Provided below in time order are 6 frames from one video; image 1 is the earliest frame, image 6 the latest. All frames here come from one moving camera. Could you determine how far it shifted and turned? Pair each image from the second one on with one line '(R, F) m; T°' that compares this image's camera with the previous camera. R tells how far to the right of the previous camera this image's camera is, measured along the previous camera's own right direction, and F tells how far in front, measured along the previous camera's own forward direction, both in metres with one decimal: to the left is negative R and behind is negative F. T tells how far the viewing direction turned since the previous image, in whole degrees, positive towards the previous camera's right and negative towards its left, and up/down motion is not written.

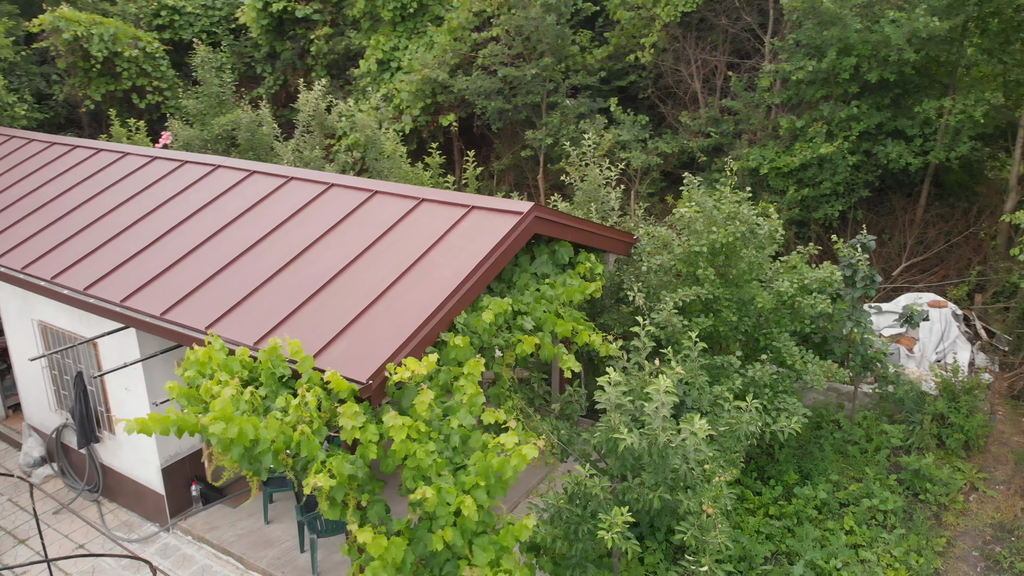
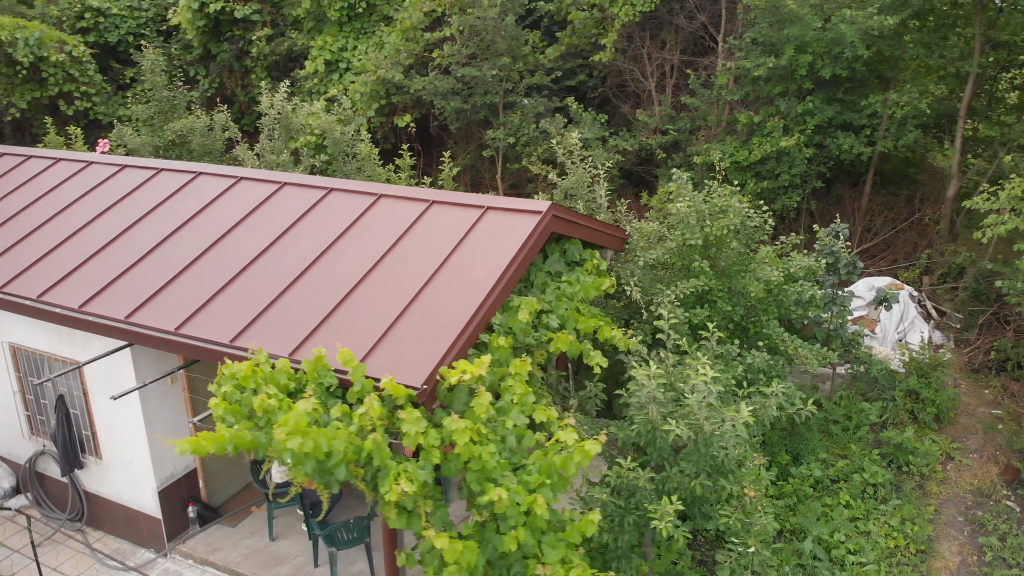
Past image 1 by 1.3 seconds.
(-0.7, 0.0) m; +6°
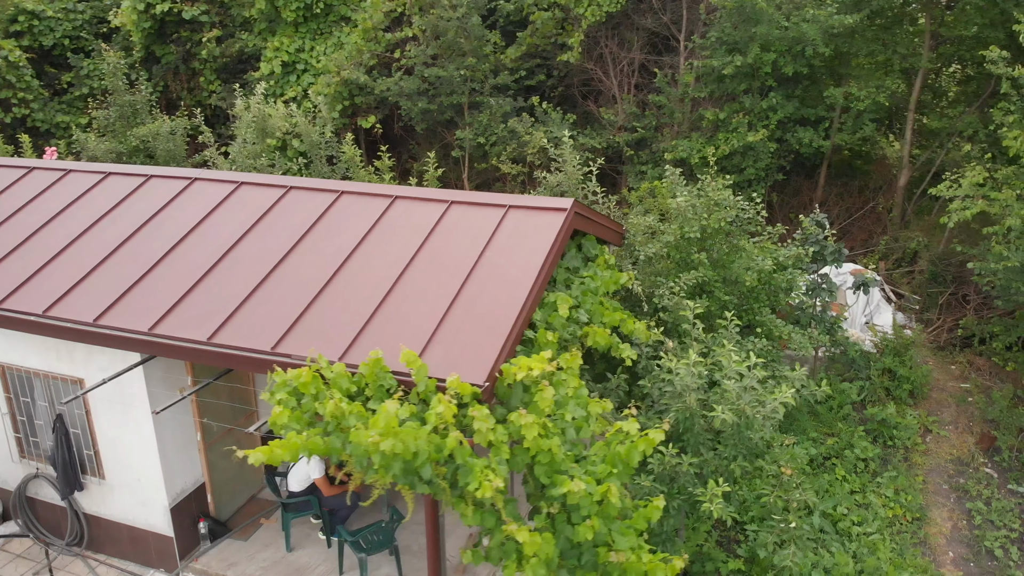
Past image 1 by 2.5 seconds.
(-0.7, 0.0) m; +5°
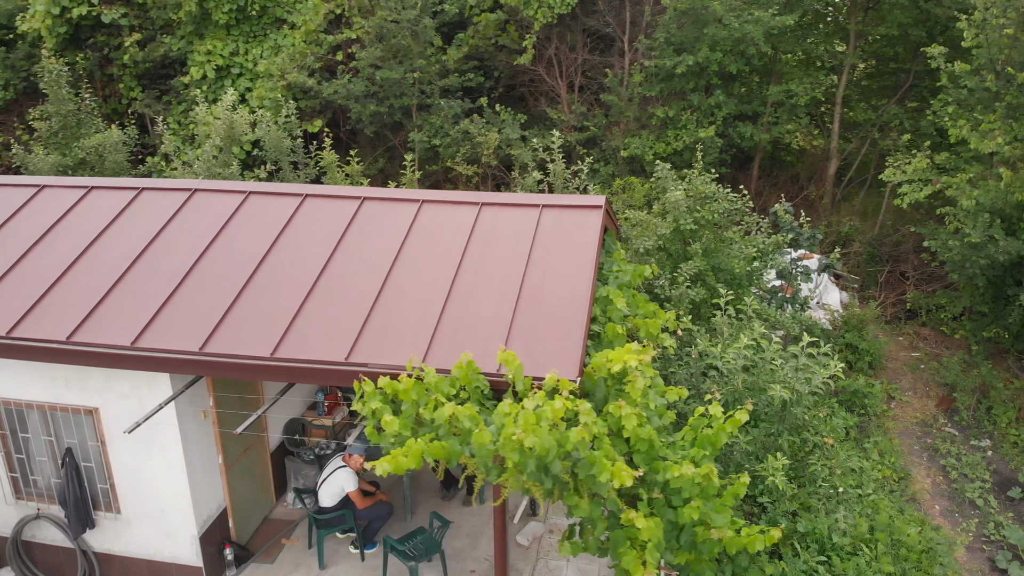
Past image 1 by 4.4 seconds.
(-1.0, 0.0) m; +8°
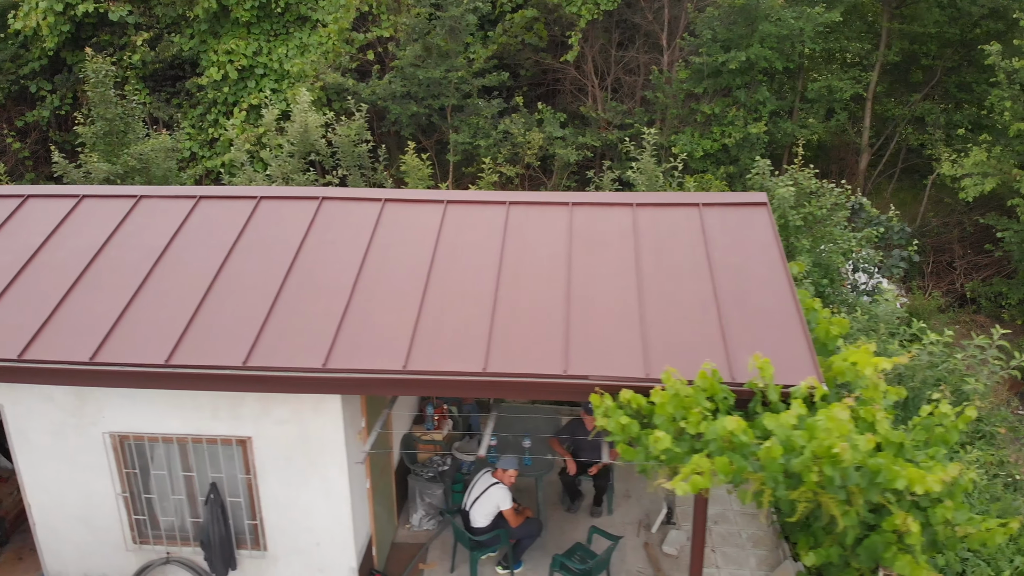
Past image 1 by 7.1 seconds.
(-1.6, +0.2) m; +4°
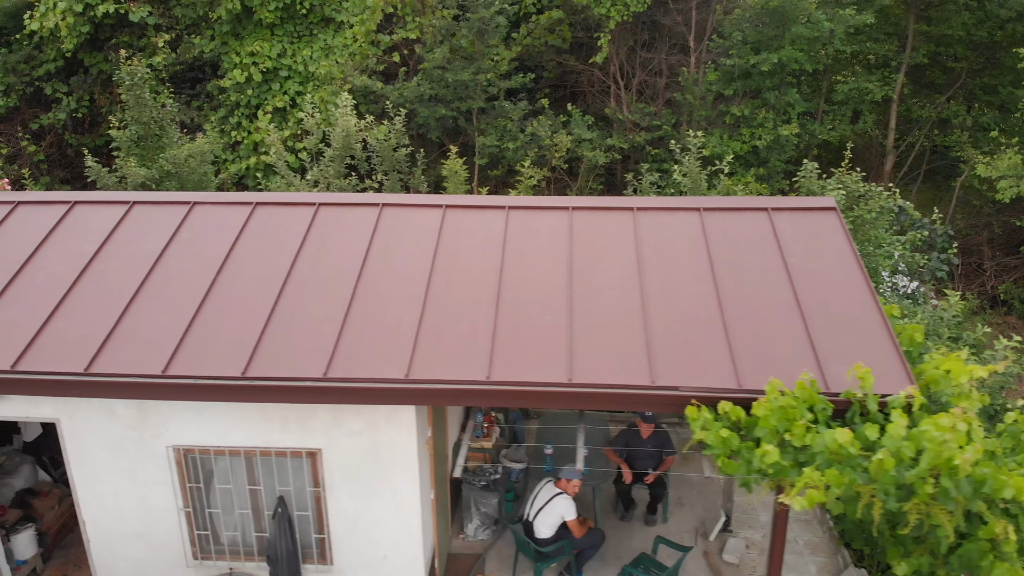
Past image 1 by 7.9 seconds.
(-0.5, +0.1) m; 0°
